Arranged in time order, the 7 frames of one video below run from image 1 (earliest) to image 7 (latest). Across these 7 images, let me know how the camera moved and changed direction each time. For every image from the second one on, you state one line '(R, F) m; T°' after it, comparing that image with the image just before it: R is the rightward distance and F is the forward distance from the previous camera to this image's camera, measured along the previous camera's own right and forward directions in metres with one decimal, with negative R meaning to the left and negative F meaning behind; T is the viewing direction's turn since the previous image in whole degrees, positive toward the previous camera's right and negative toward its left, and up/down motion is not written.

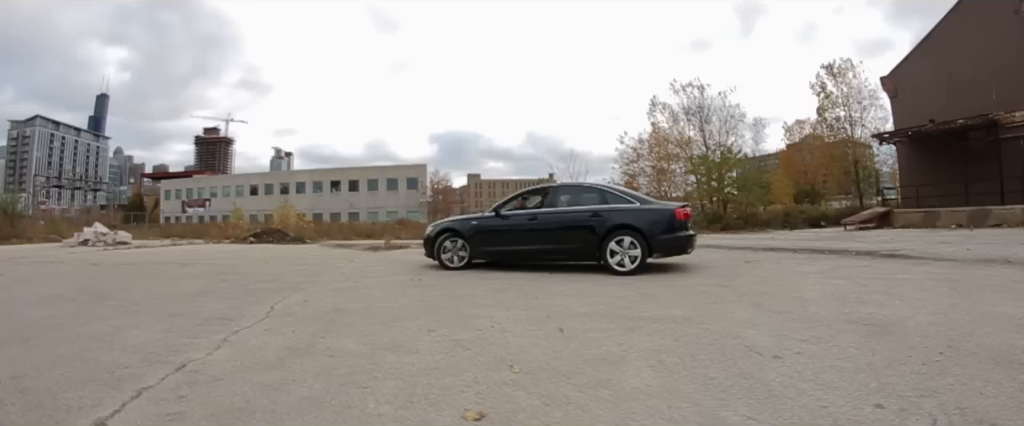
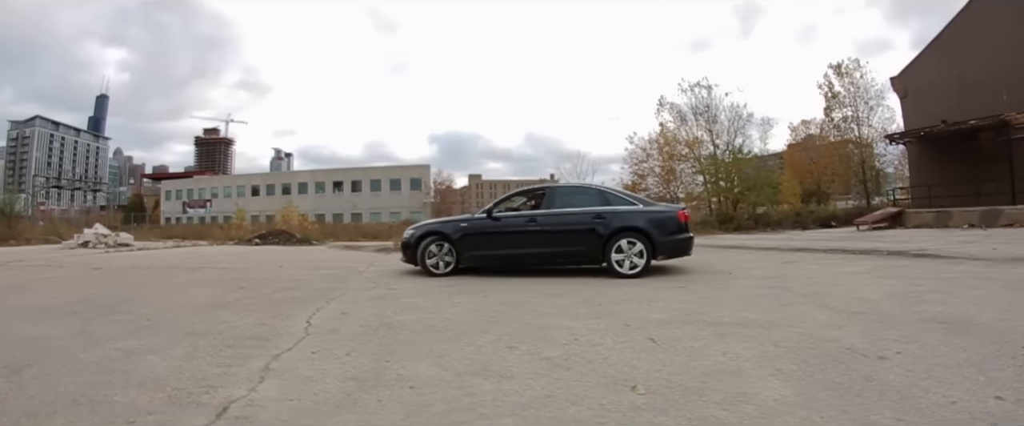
(-0.5, 0.0) m; 0°
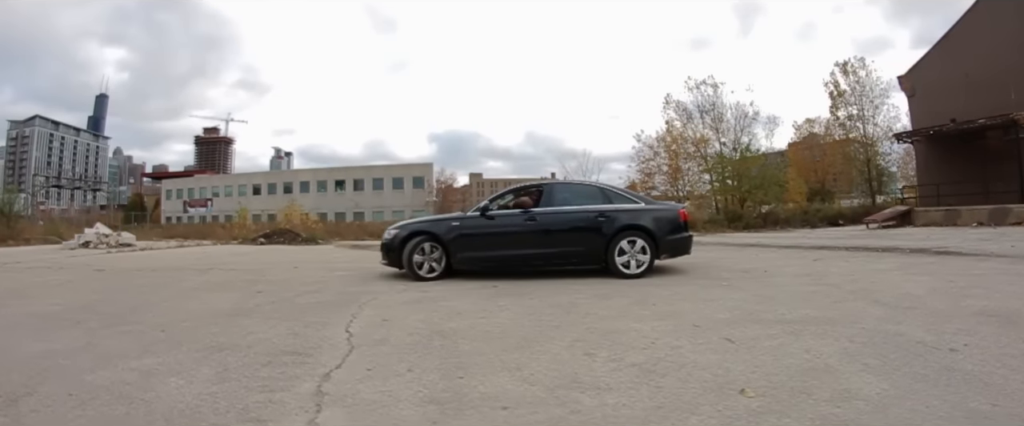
(-0.4, -0.1) m; 0°
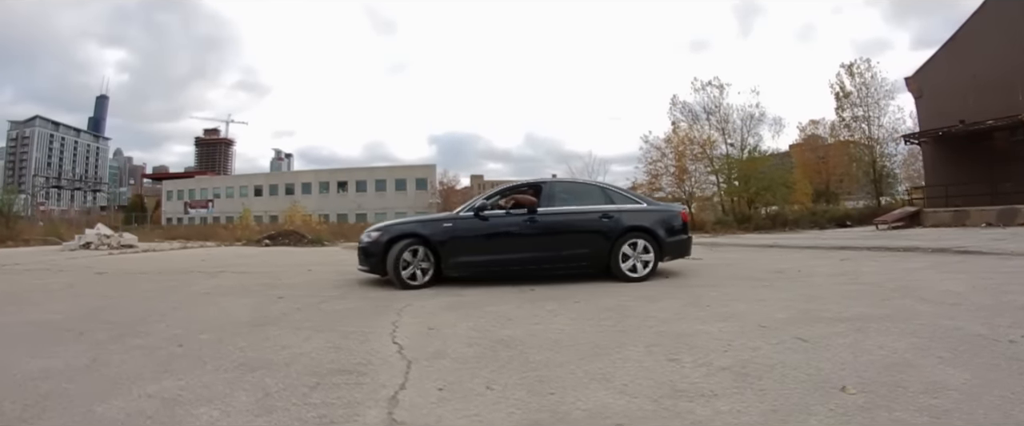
(-0.4, -0.1) m; 0°
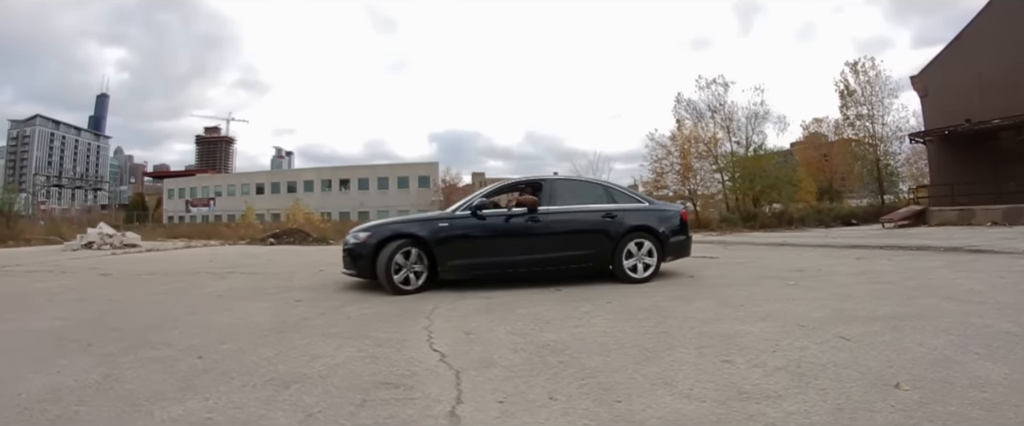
(-0.3, -0.1) m; 0°
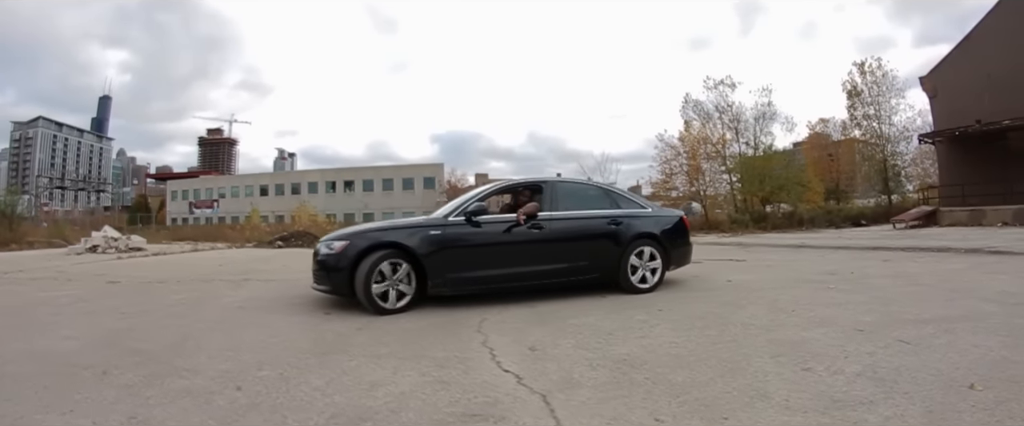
(-0.4, -0.2) m; 0°
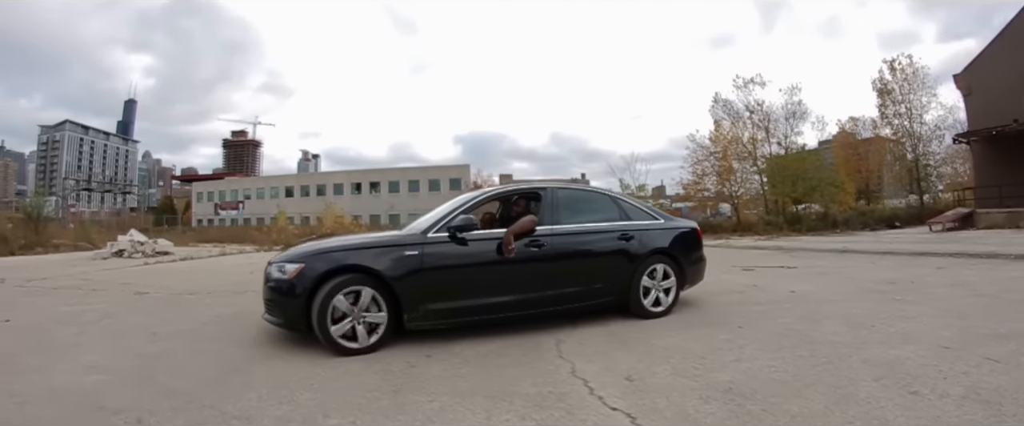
(-0.7, -0.5) m; -2°
